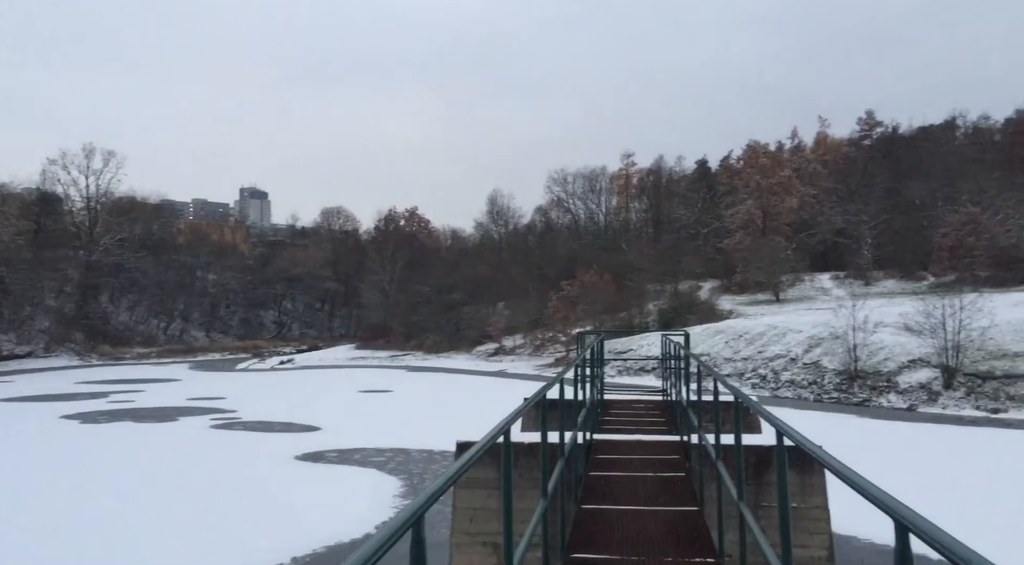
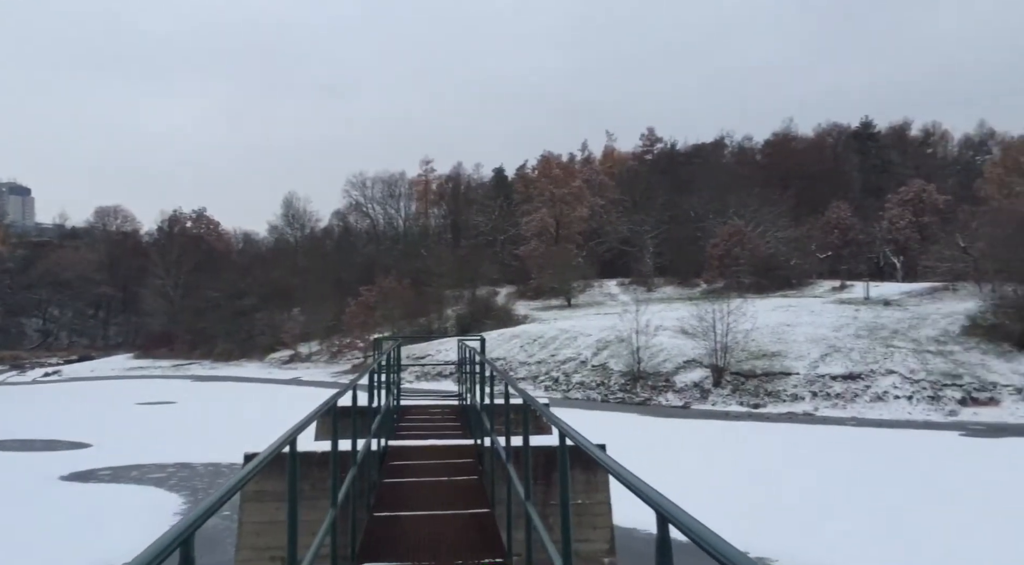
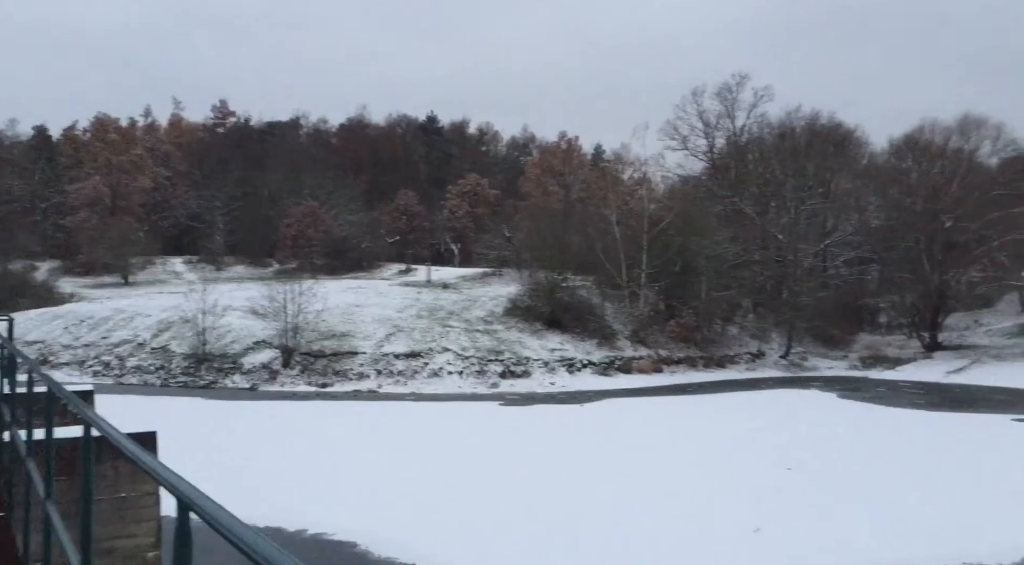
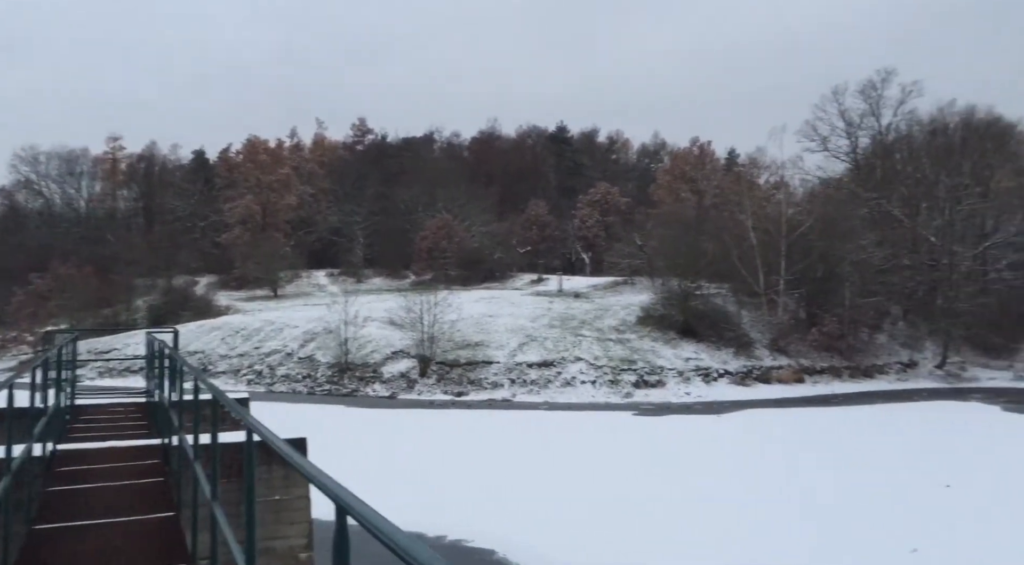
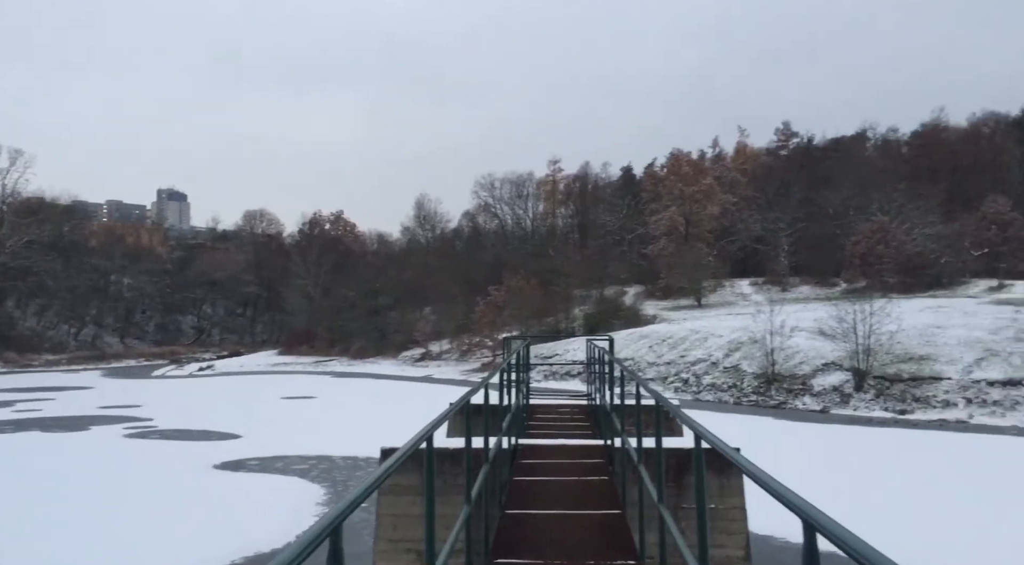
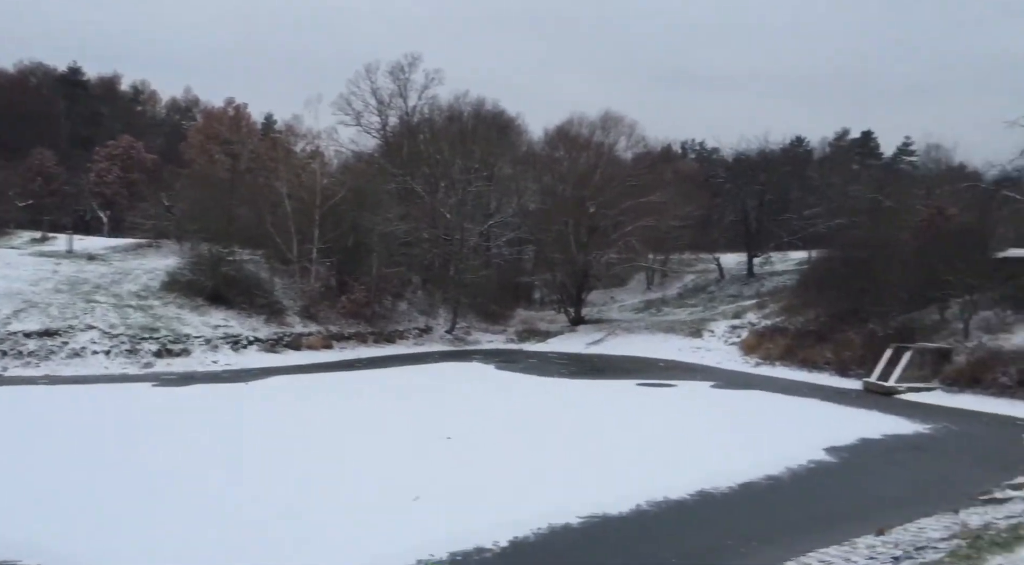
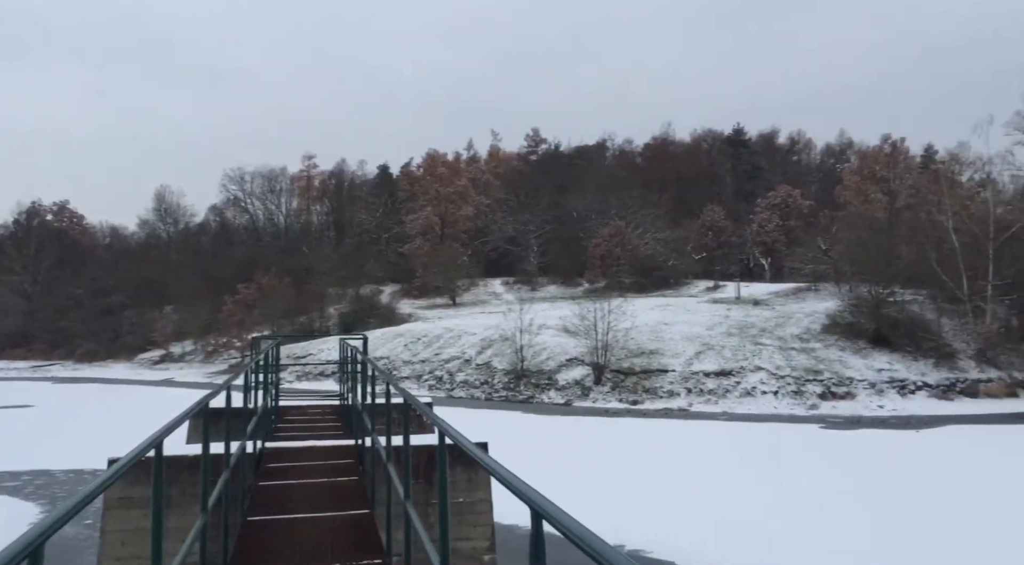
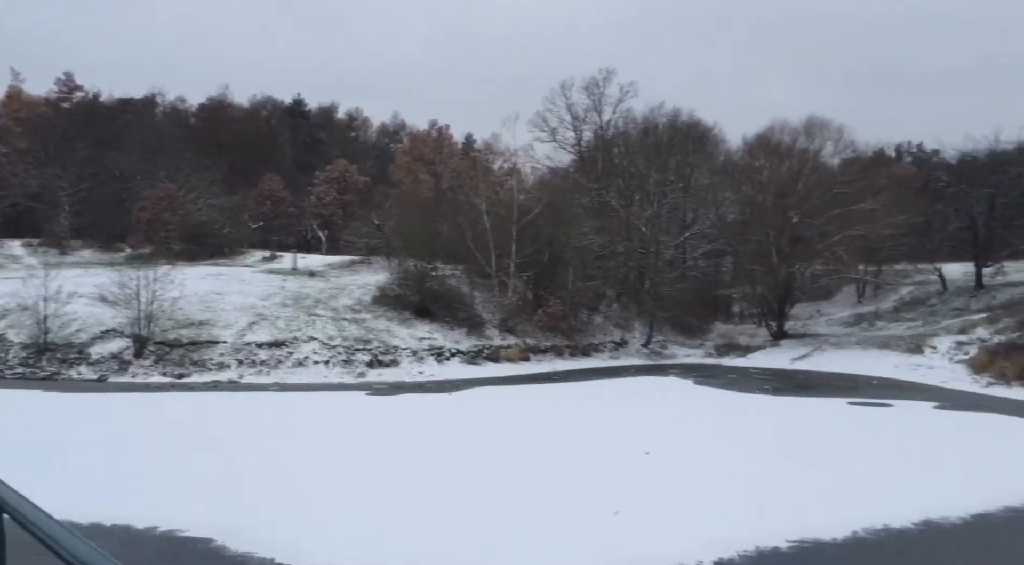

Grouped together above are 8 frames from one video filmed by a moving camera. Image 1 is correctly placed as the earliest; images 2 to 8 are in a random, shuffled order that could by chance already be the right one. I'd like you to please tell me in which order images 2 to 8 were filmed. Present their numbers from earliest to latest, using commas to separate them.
5, 2, 7, 4, 3, 8, 6
